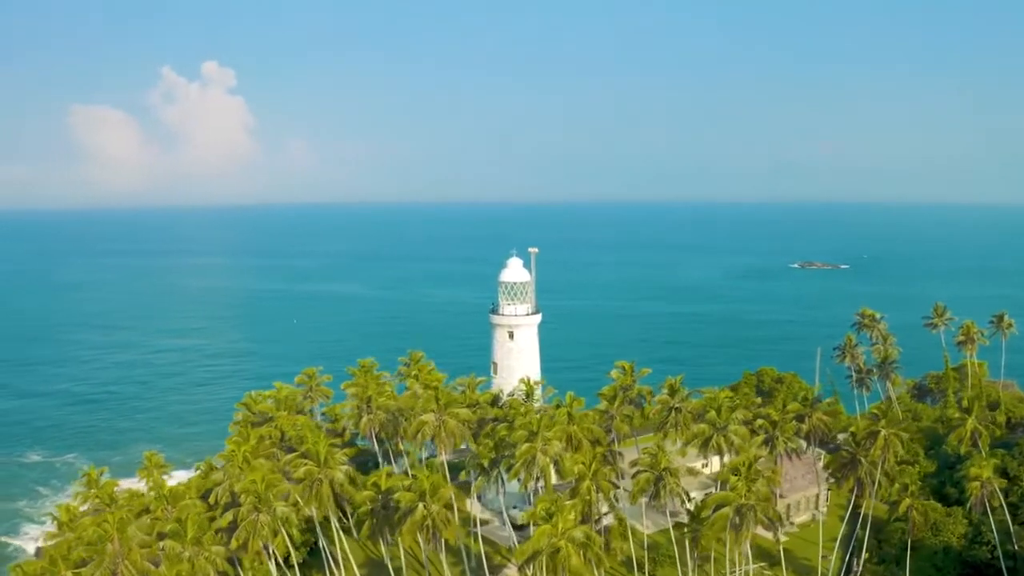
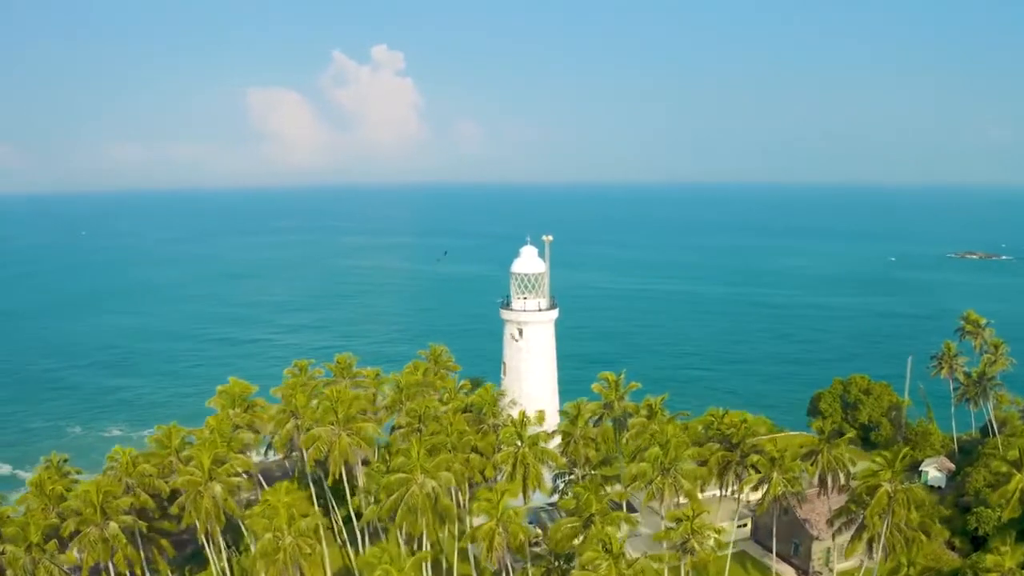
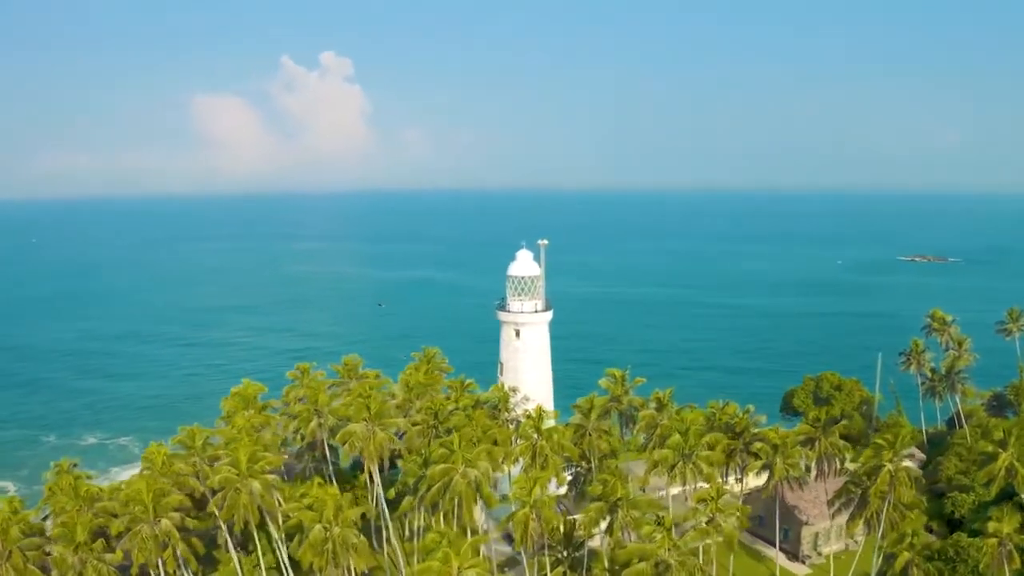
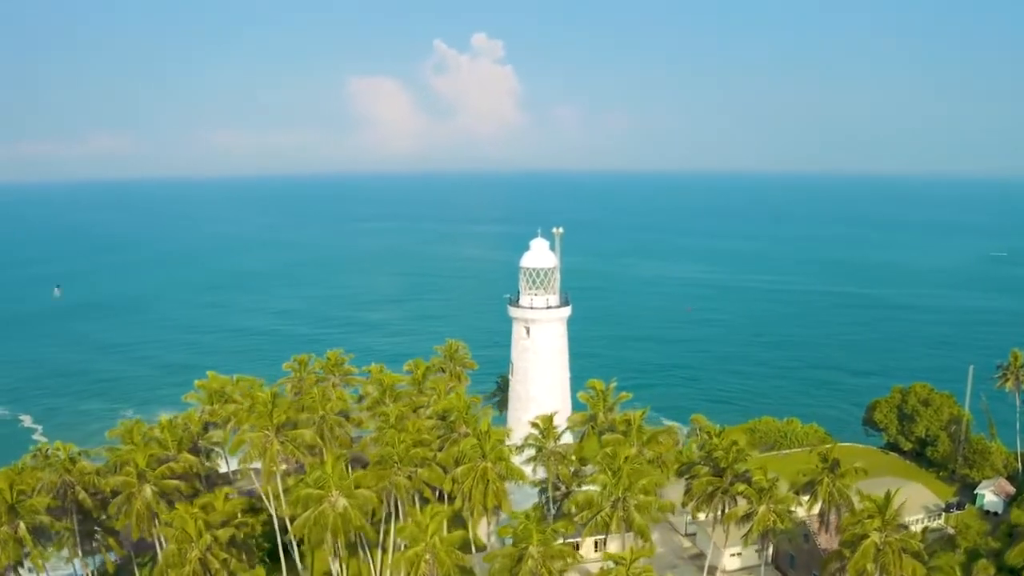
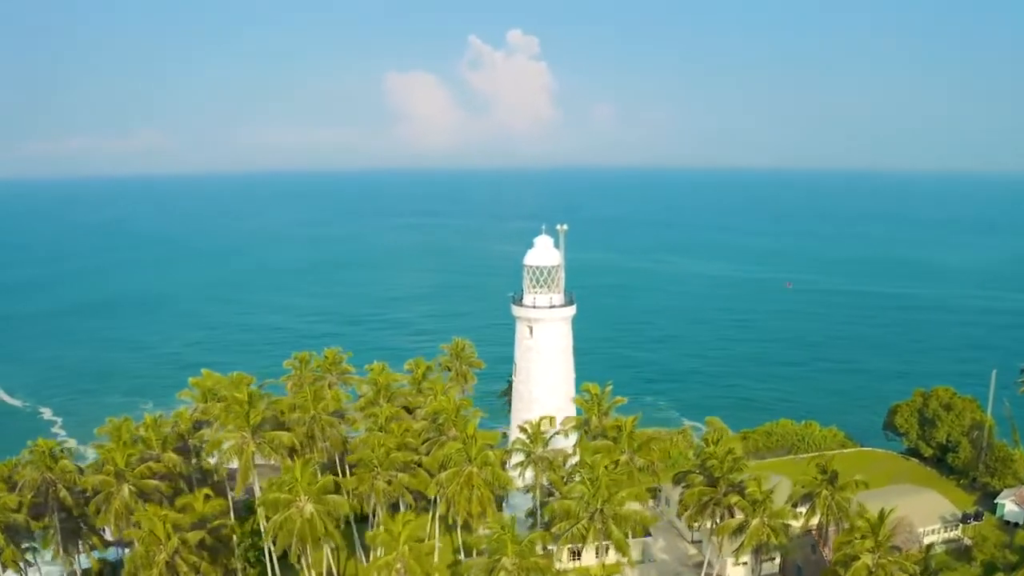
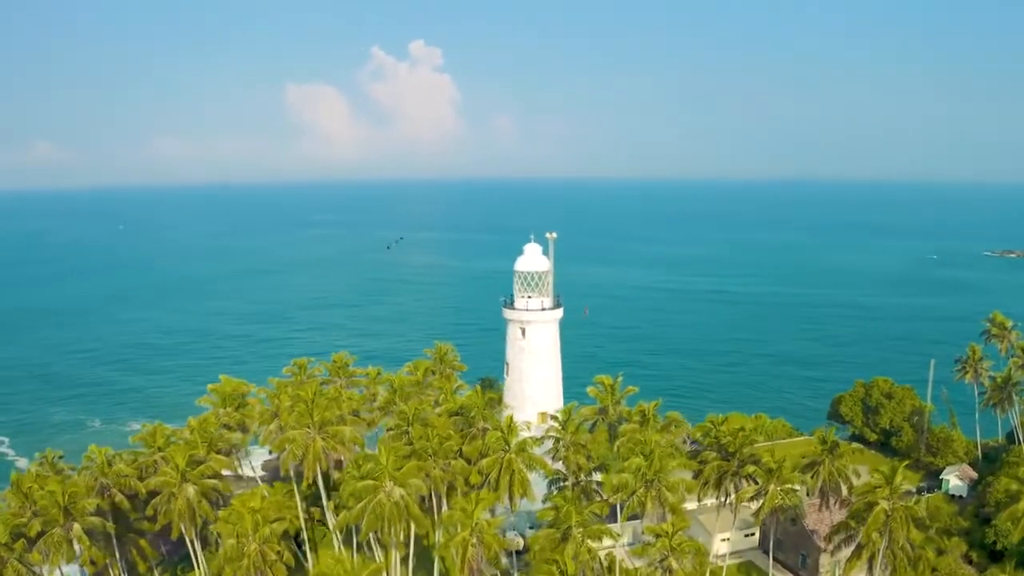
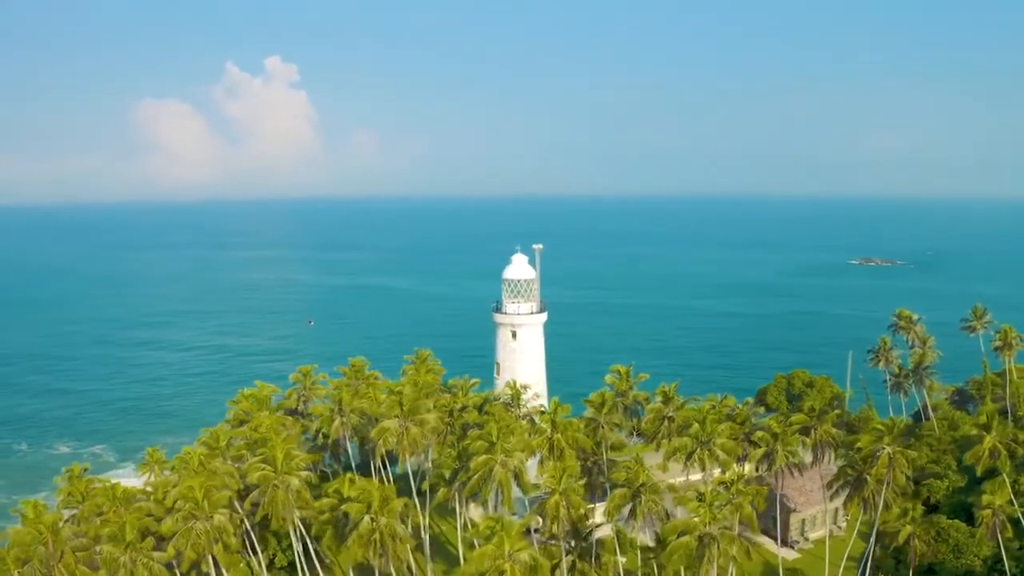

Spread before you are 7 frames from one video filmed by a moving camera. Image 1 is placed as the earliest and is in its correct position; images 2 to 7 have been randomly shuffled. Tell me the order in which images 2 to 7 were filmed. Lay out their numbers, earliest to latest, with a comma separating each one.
7, 3, 2, 6, 4, 5
